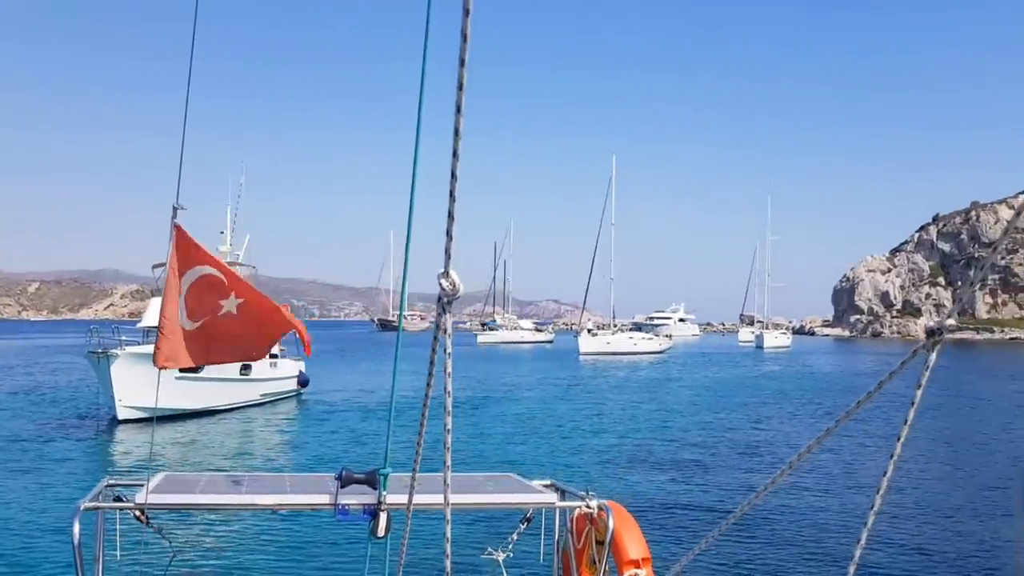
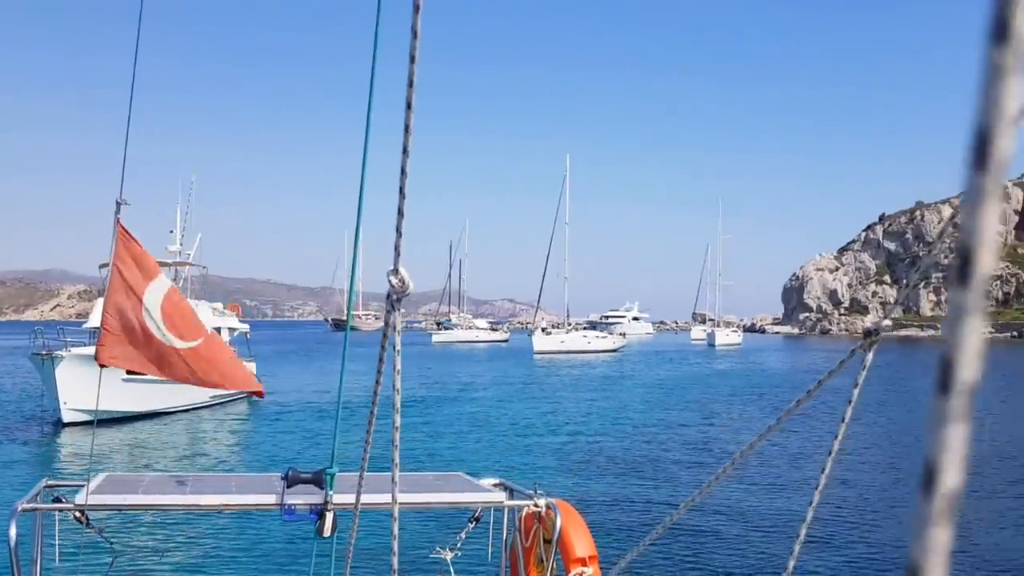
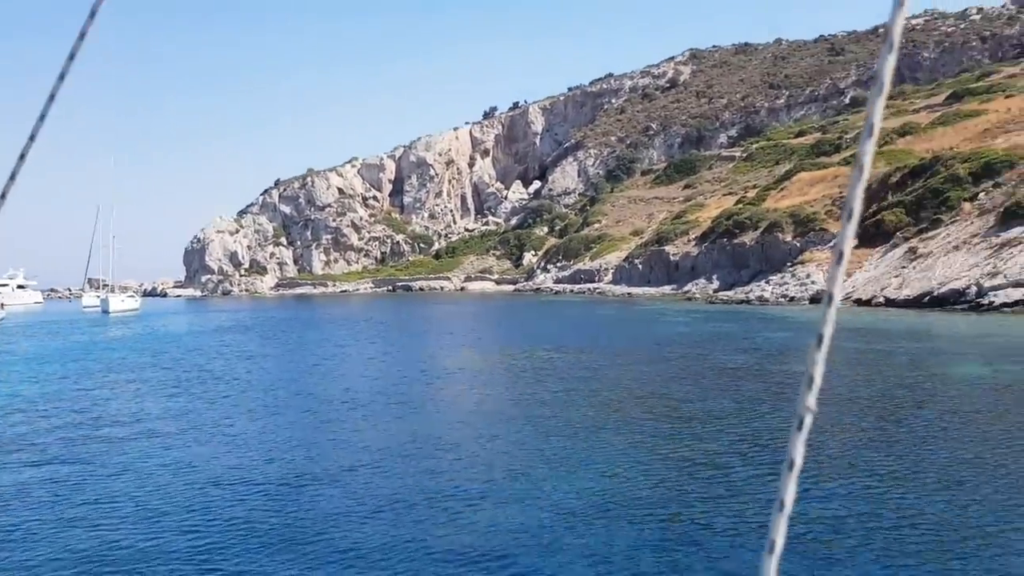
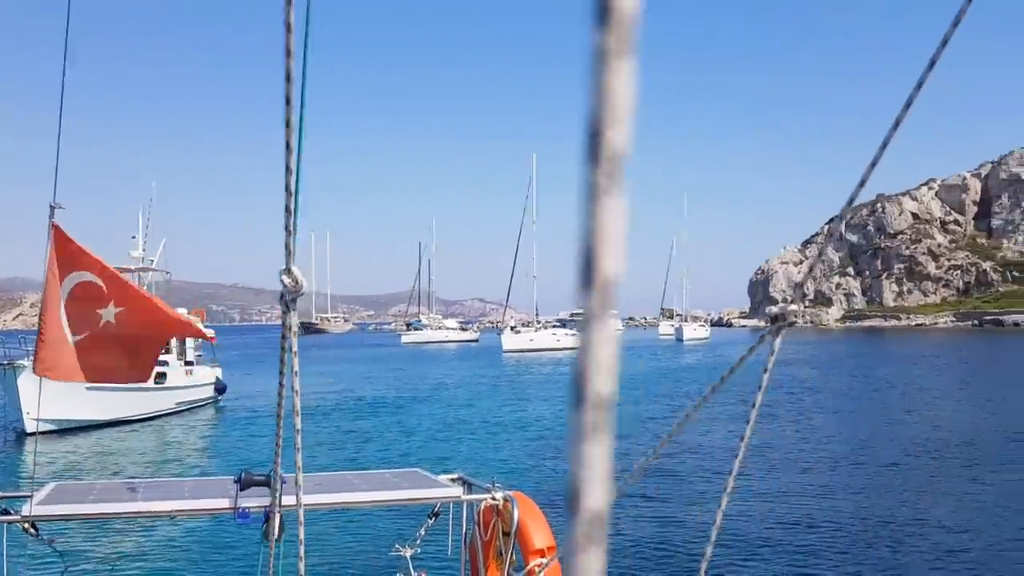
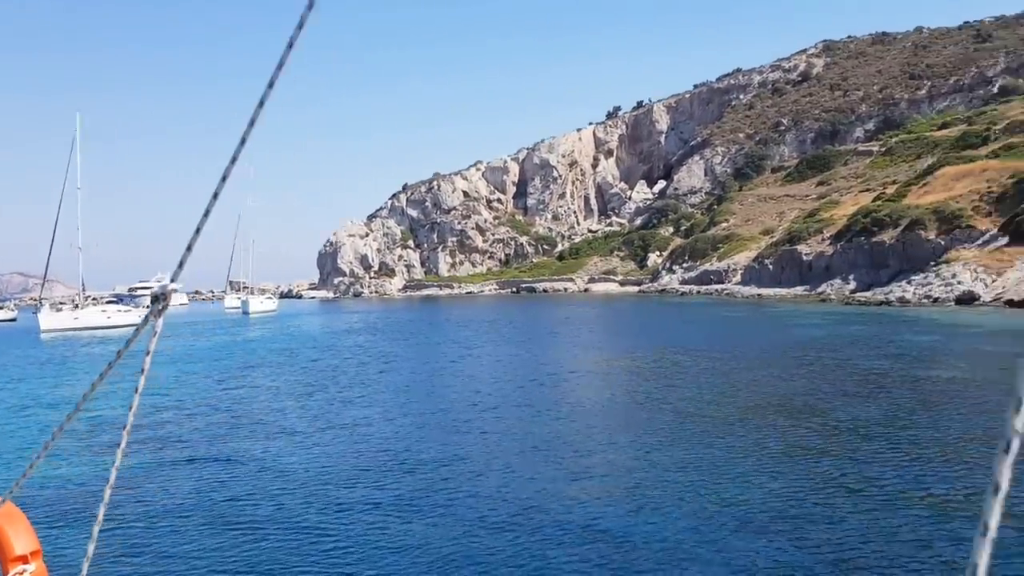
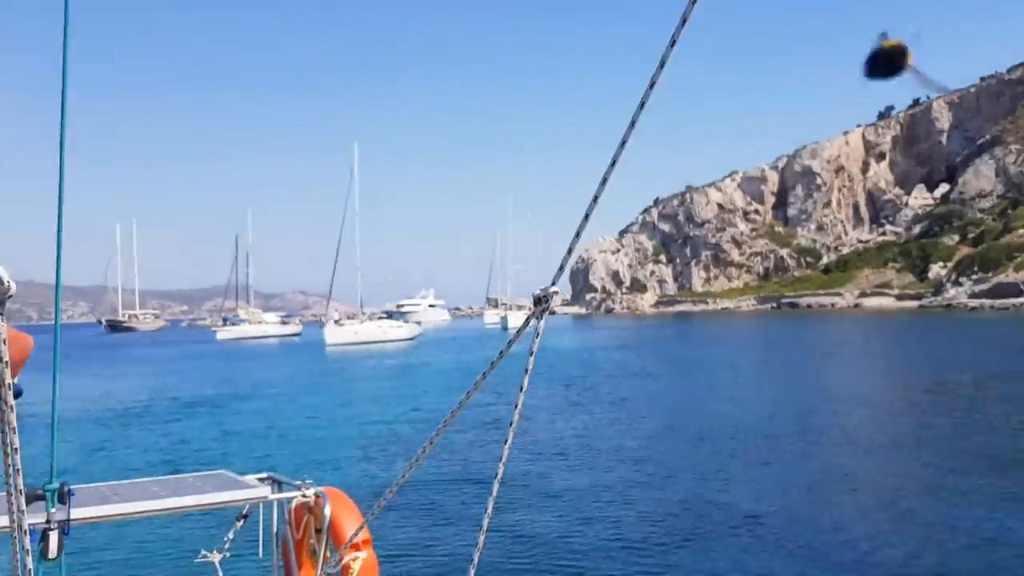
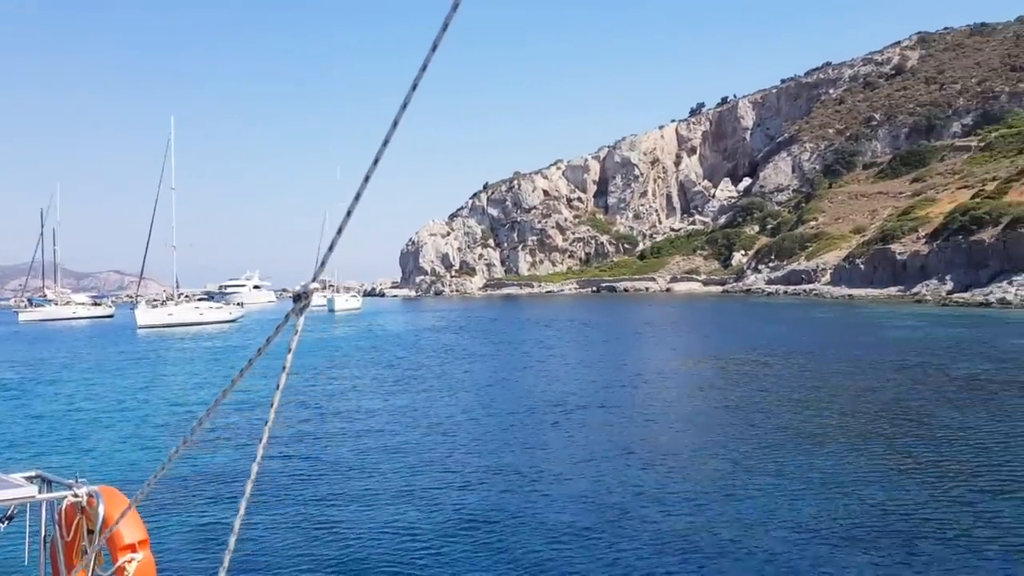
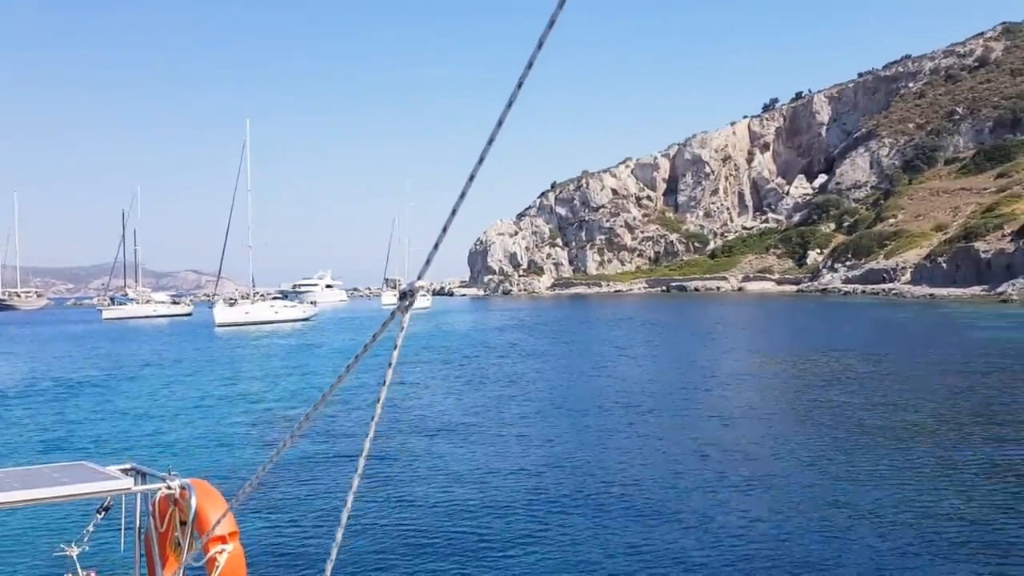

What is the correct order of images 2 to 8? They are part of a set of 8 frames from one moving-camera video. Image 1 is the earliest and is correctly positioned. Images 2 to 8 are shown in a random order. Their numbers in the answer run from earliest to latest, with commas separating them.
2, 4, 6, 8, 7, 5, 3
